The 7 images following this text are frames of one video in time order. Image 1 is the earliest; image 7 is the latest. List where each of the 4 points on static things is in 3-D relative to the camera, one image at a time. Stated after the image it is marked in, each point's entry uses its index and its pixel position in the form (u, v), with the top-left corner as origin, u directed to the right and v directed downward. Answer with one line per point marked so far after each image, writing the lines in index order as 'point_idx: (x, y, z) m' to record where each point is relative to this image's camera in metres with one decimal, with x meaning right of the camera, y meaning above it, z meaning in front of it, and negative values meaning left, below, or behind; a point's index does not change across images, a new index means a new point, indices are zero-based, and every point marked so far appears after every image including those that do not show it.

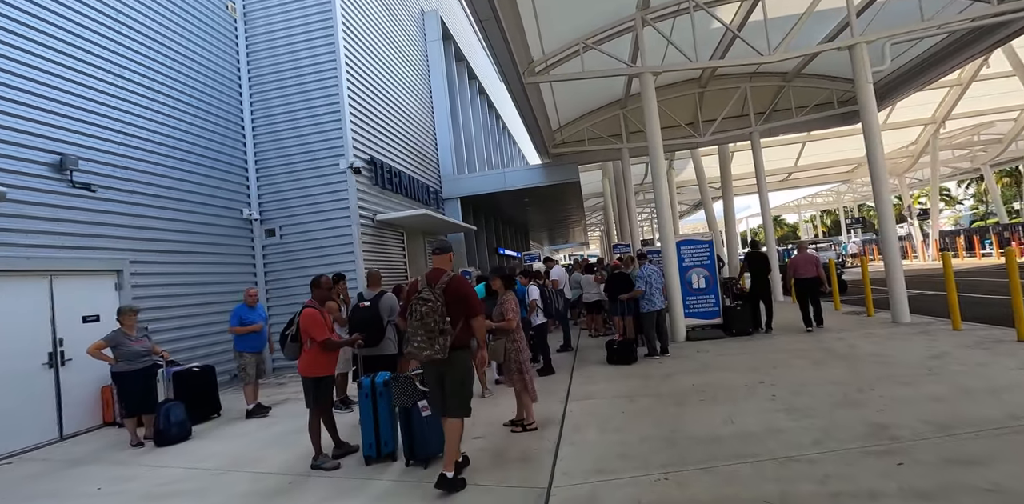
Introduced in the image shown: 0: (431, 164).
0: (-2.6, +2.8, +16.8) m
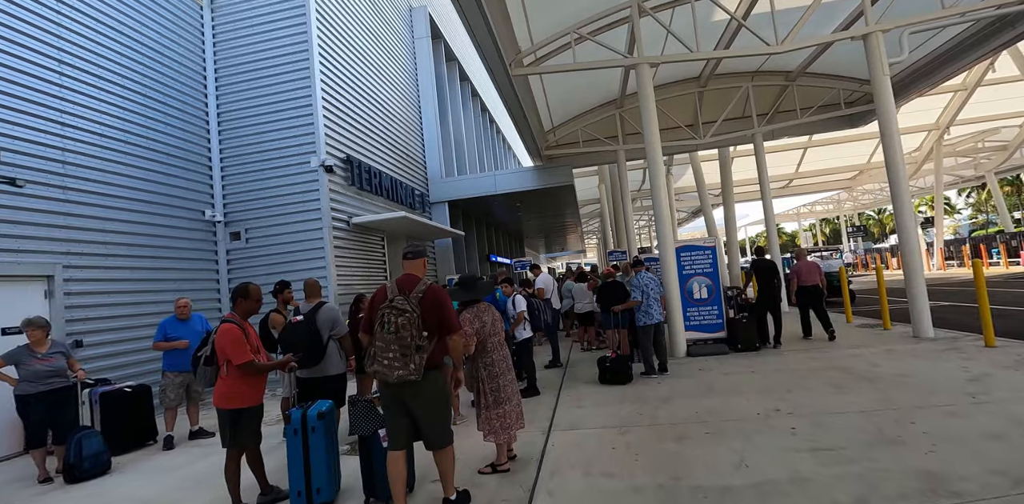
0: (-2.9, +2.7, +16.0) m
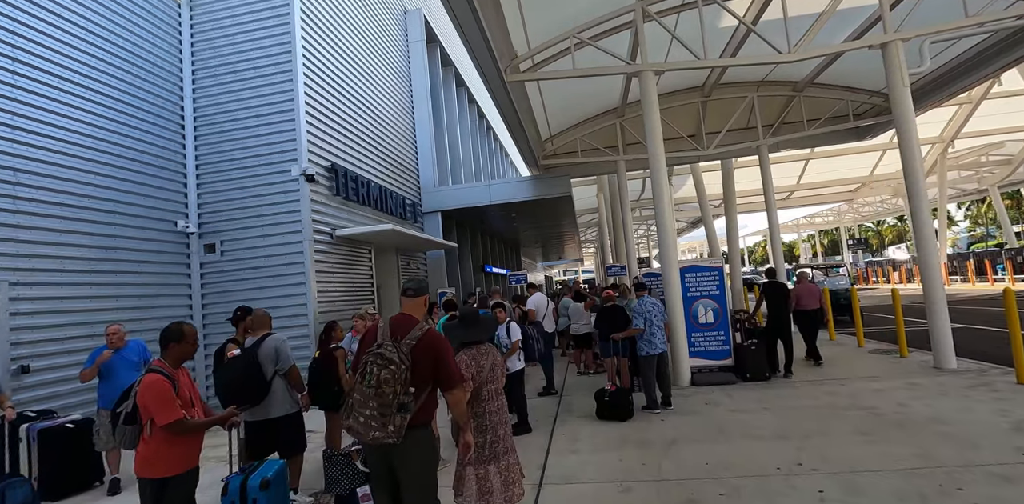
0: (-3.0, +2.3, +15.4) m
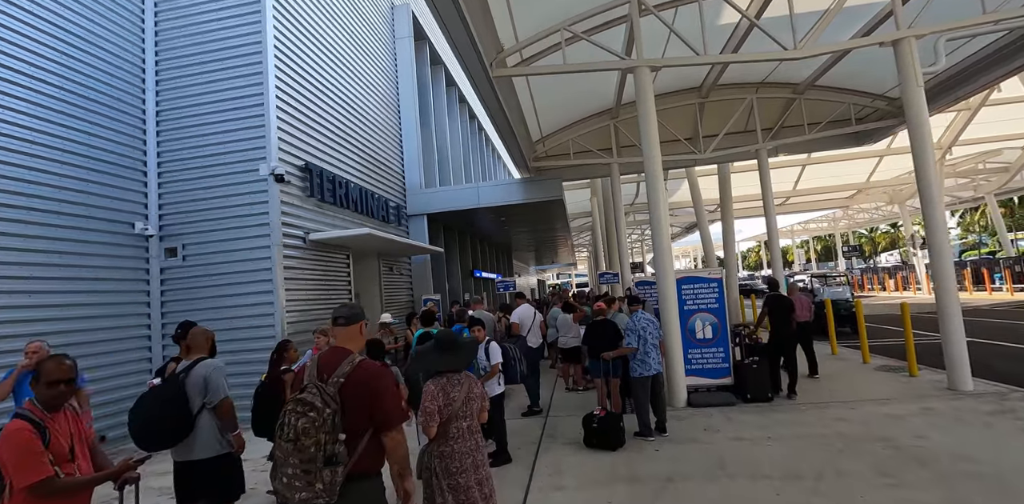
0: (-3.3, +2.2, +14.7) m
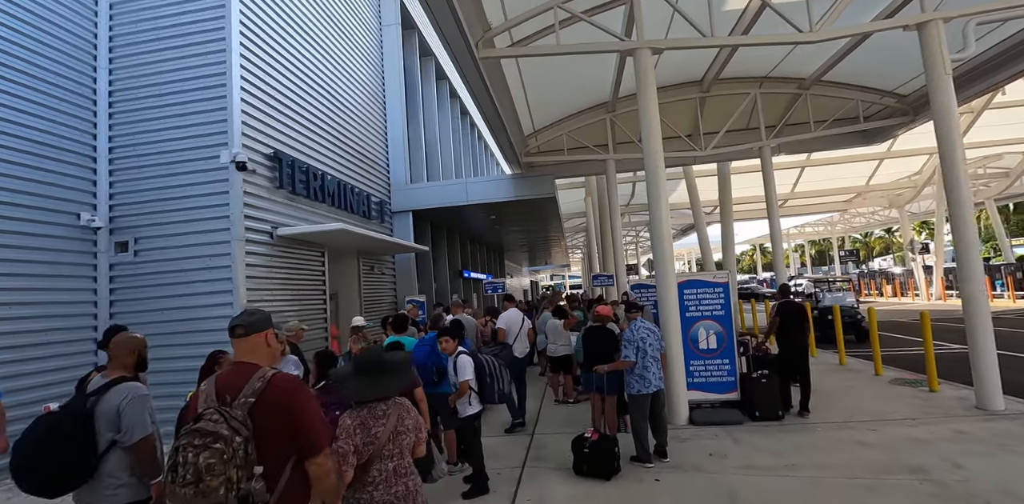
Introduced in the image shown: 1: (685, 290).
0: (-3.6, +2.2, +13.9) m
1: (+2.4, -0.5, +7.1) m
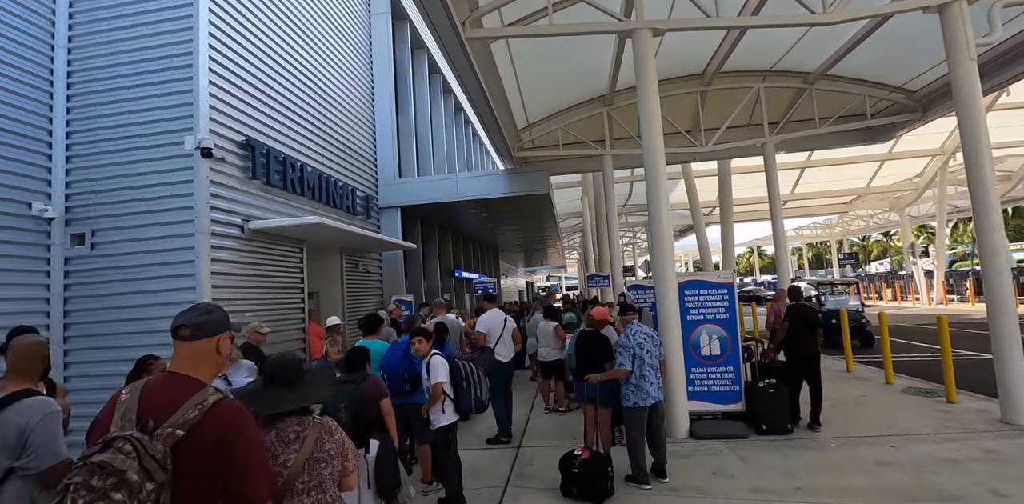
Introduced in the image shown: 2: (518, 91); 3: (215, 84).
0: (-3.8, +2.3, +13.3) m
1: (+2.2, -0.5, +6.6) m
2: (+0.2, +3.9, +12.7) m
3: (-4.4, +2.5, +7.7) m
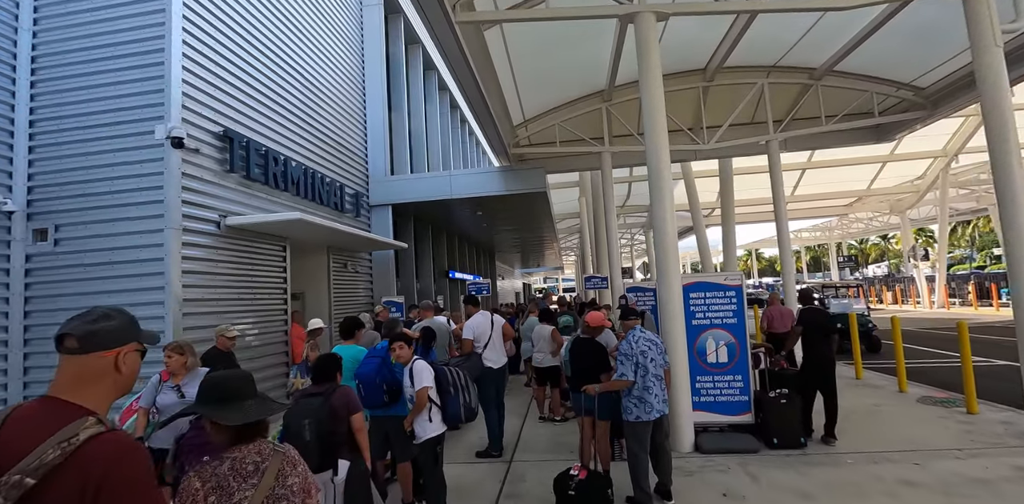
0: (-3.9, +2.3, +12.8) m
1: (+2.1, -0.5, +6.1) m
2: (+0.1, +3.9, +12.2) m
3: (-4.4, +2.5, +7.2) m
